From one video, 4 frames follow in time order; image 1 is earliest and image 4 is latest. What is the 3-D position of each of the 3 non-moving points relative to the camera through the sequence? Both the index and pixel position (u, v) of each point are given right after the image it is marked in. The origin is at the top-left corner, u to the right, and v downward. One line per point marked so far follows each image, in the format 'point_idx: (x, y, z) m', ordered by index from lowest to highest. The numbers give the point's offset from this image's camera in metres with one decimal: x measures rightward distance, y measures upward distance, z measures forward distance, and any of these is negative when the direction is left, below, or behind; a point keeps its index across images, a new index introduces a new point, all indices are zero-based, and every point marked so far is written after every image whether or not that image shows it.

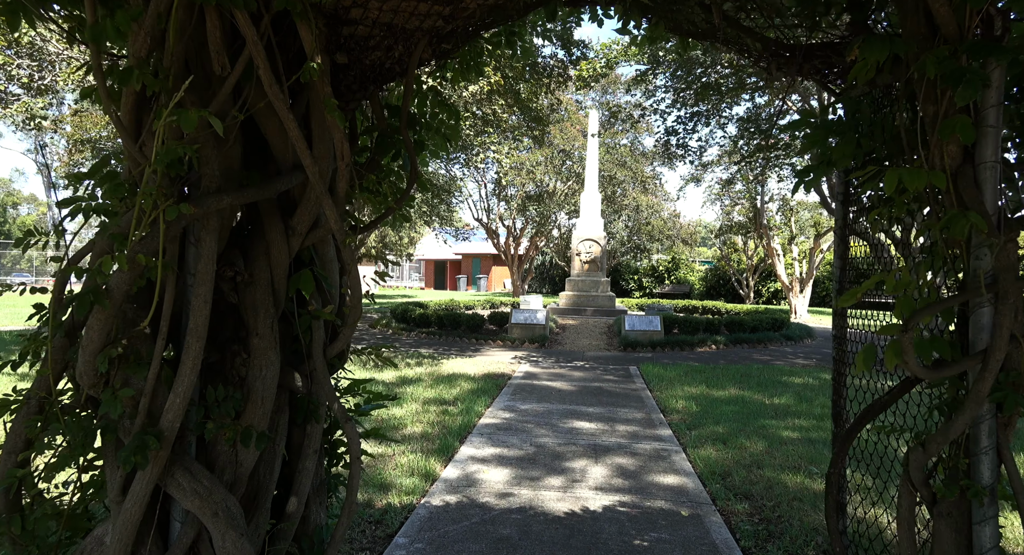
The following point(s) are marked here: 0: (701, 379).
0: (+2.5, -1.3, +8.1) m
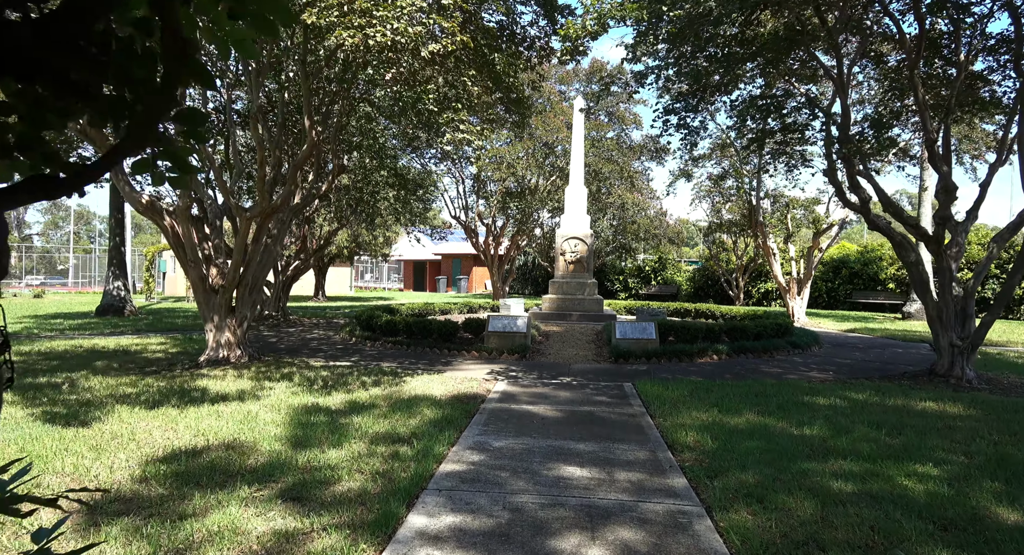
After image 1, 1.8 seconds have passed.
0: (+2.2, -1.4, +6.9) m
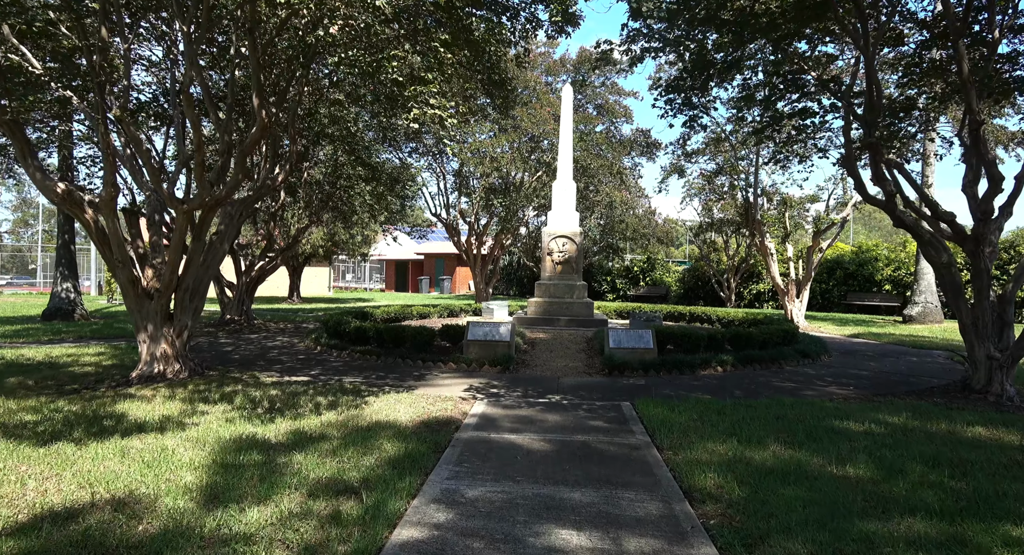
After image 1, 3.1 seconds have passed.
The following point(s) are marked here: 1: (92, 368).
0: (+2.0, -1.4, +5.8) m
1: (-5.9, -1.3, +8.7) m
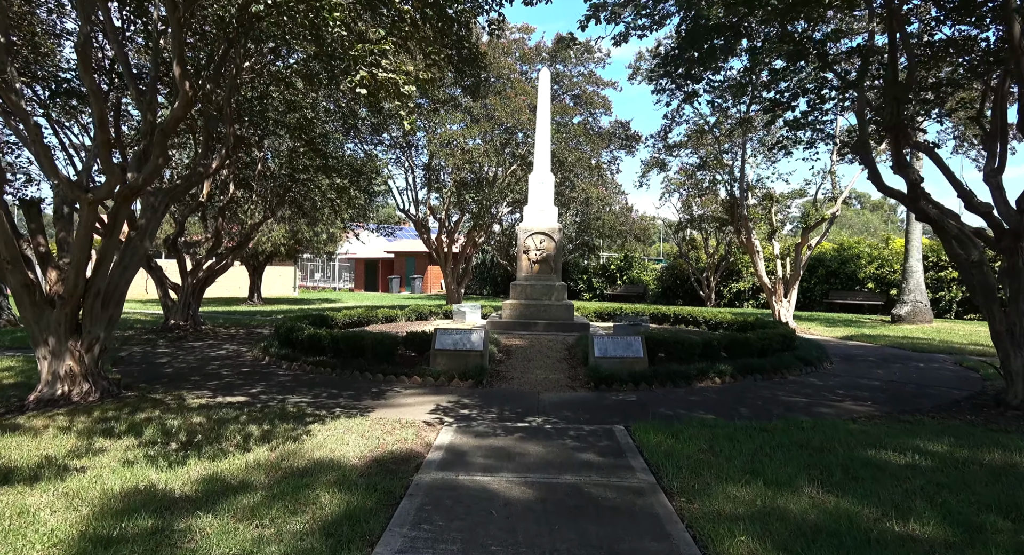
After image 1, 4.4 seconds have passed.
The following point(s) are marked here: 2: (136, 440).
0: (+1.8, -1.4, +4.8) m
1: (-6.2, -1.3, +7.3) m
2: (-3.2, -1.4, +5.2) m
